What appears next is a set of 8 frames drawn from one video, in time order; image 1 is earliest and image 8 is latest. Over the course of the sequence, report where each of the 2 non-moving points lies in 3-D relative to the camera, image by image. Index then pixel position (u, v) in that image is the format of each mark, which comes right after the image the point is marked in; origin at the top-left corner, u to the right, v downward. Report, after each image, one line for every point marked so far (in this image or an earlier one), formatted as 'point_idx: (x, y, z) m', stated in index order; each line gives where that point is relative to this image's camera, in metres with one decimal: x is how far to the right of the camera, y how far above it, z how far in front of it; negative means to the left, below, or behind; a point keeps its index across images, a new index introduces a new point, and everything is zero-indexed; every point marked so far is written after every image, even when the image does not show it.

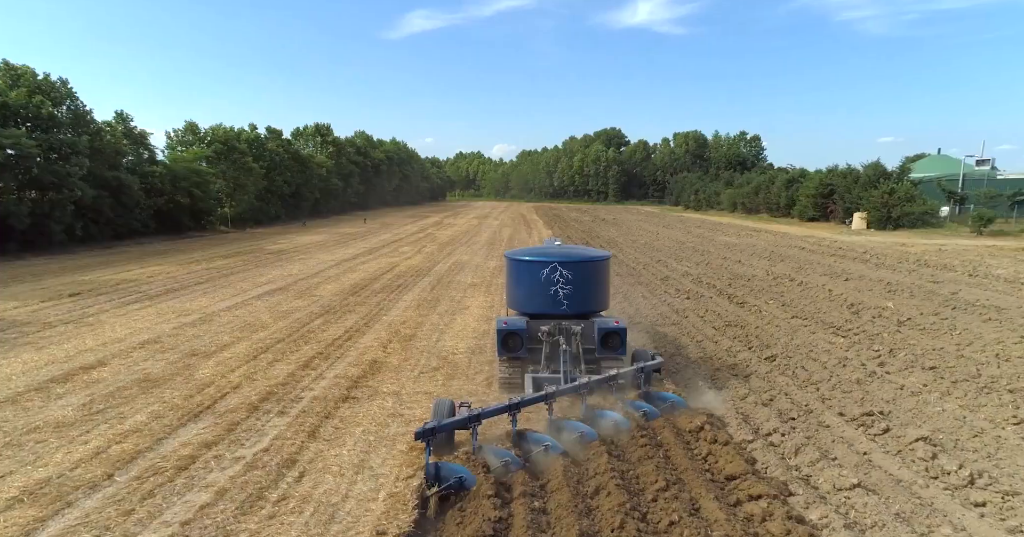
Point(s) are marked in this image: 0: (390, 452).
0: (-0.7, -1.0, +3.1) m
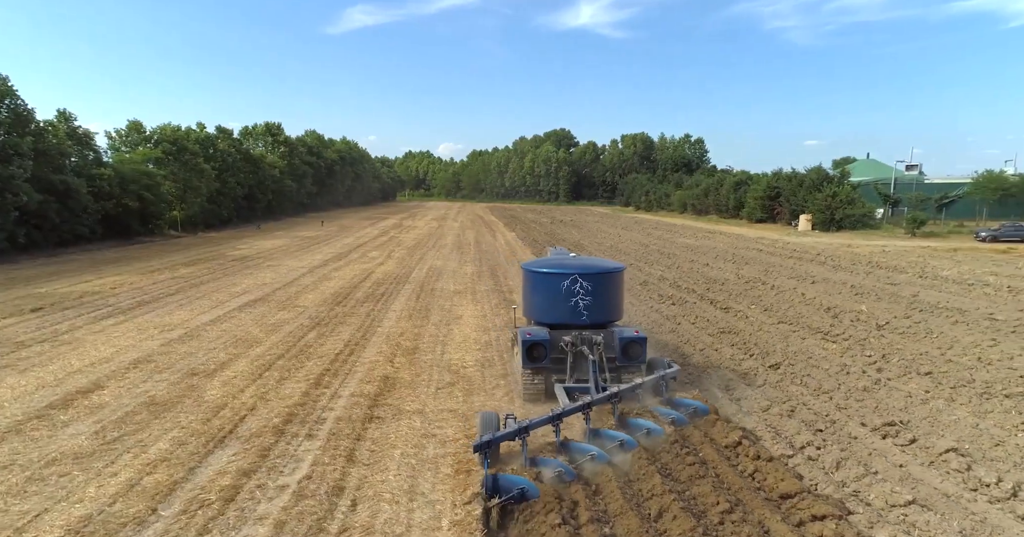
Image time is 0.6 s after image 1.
0: (-0.4, -1.1, +3.1) m
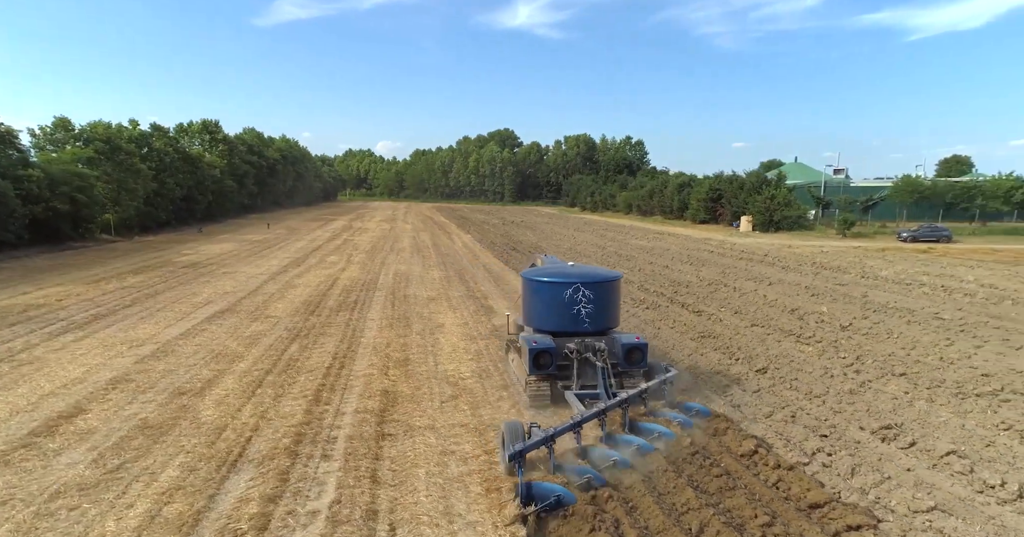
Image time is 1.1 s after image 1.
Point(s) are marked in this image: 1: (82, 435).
0: (-0.2, -1.2, +3.0) m
1: (-3.0, -1.2, +4.1) m
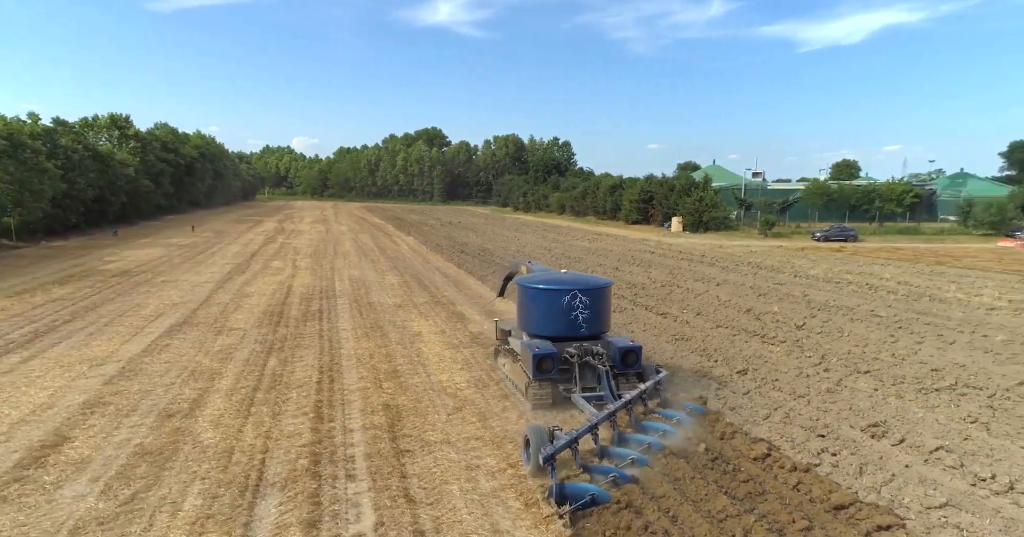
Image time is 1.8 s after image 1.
0: (0.0, -1.3, +3.0) m
1: (-2.9, -1.3, +3.8) m
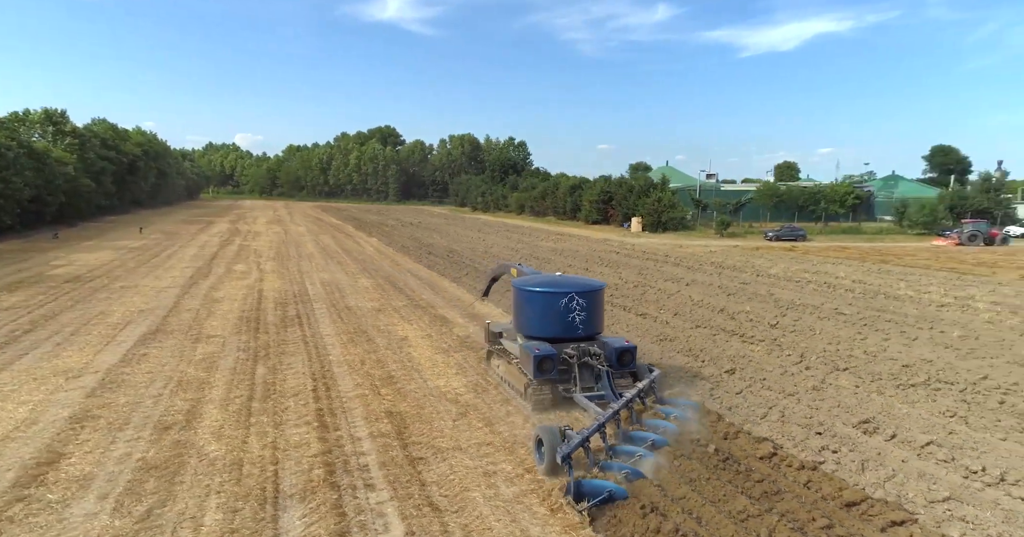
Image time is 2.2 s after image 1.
0: (+0.1, -1.3, +3.1) m
1: (-2.8, -1.4, +3.7) m
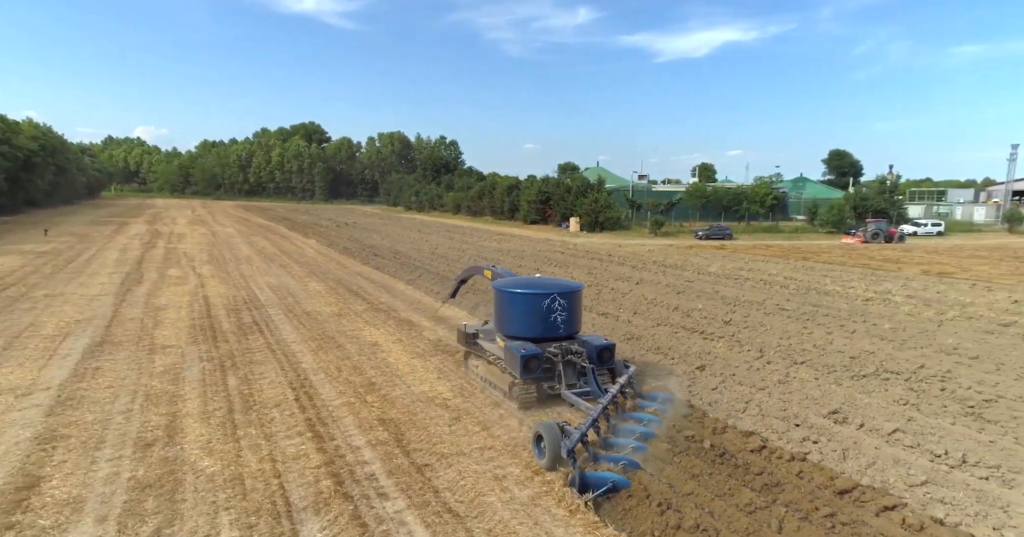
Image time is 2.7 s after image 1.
0: (+0.2, -1.4, +3.2) m
1: (-2.7, -1.5, +3.6) m
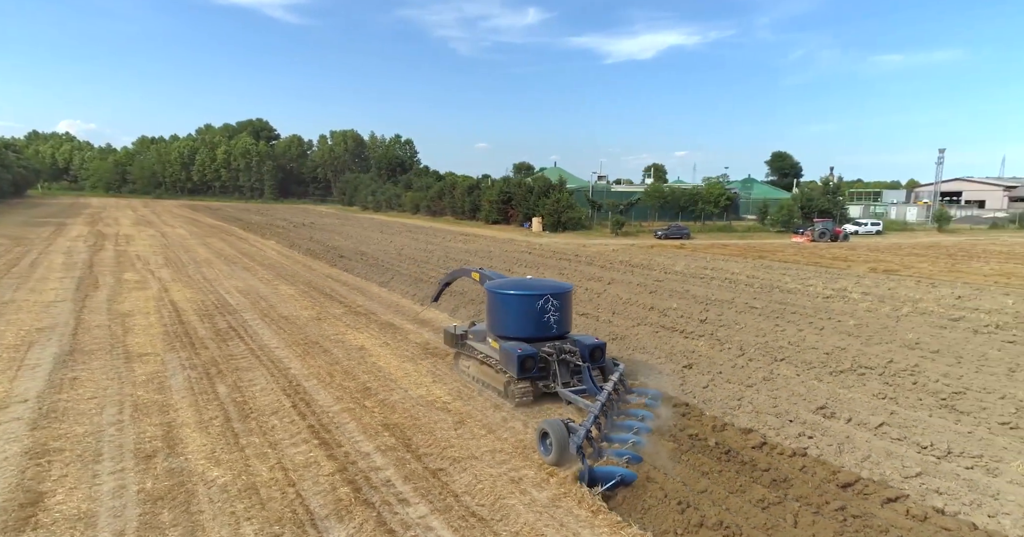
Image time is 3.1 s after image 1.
0: (+0.4, -1.4, +3.3) m
1: (-2.6, -1.5, +3.5) m
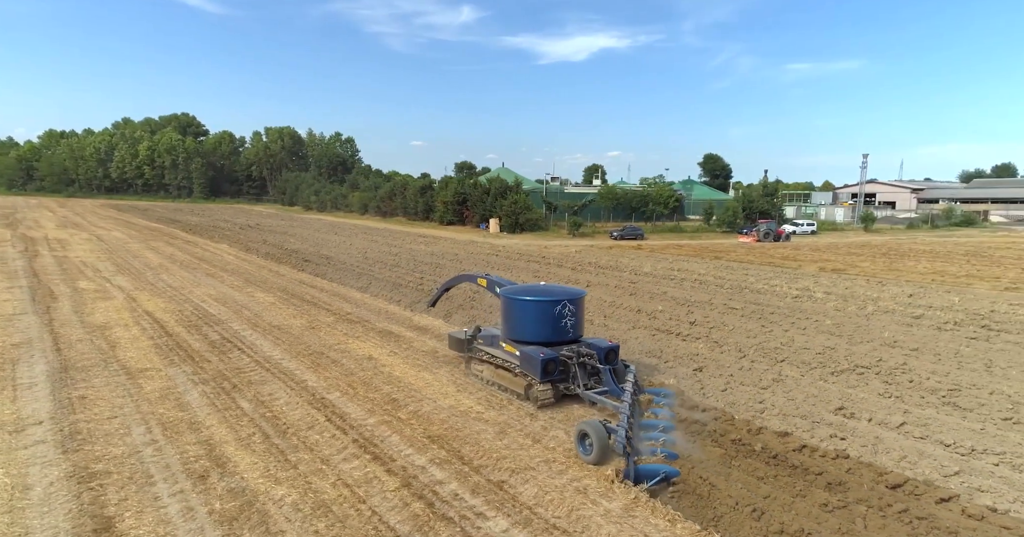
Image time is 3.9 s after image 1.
0: (+0.9, -1.5, +3.4) m
1: (-2.1, -1.7, +3.5) m
